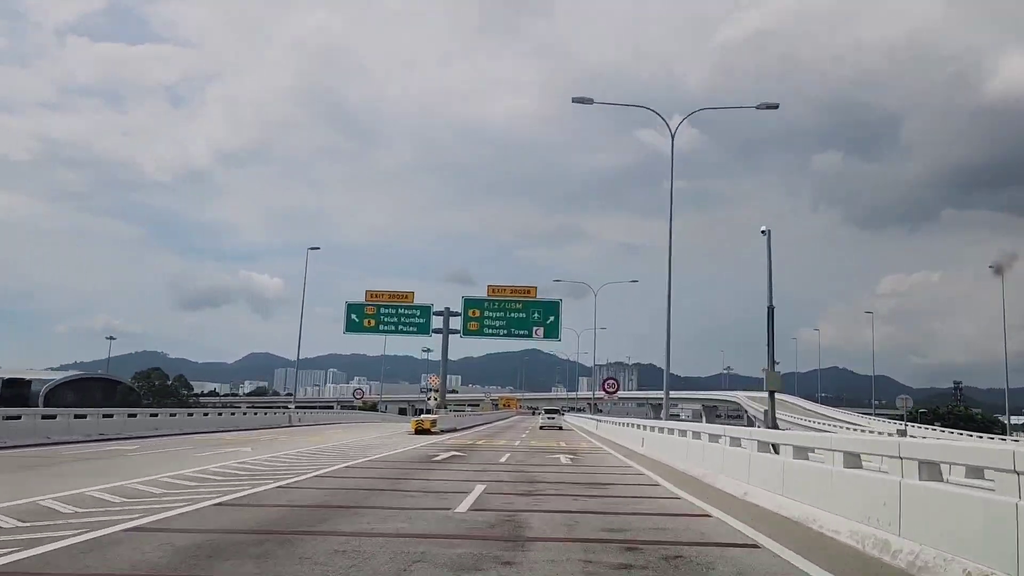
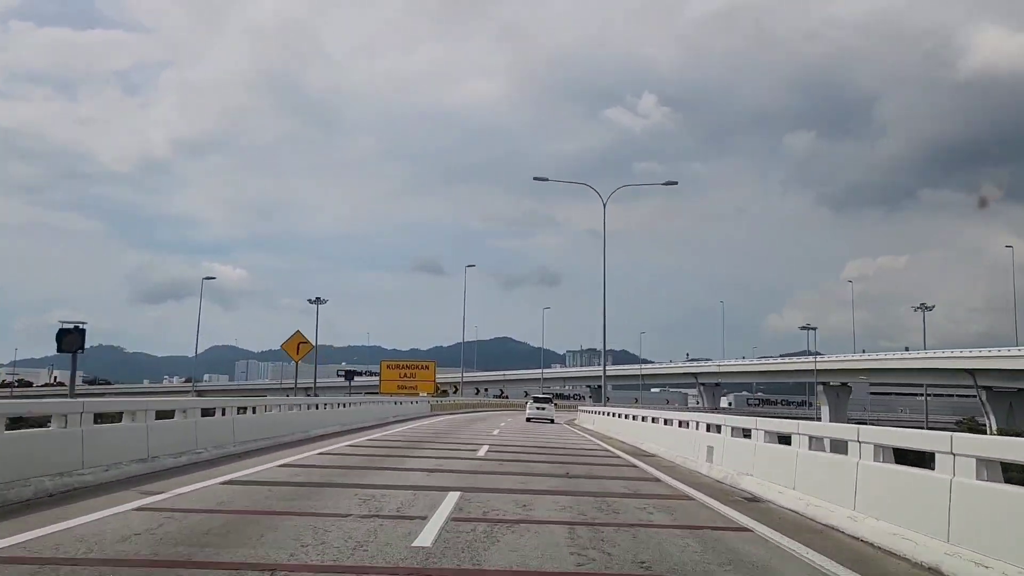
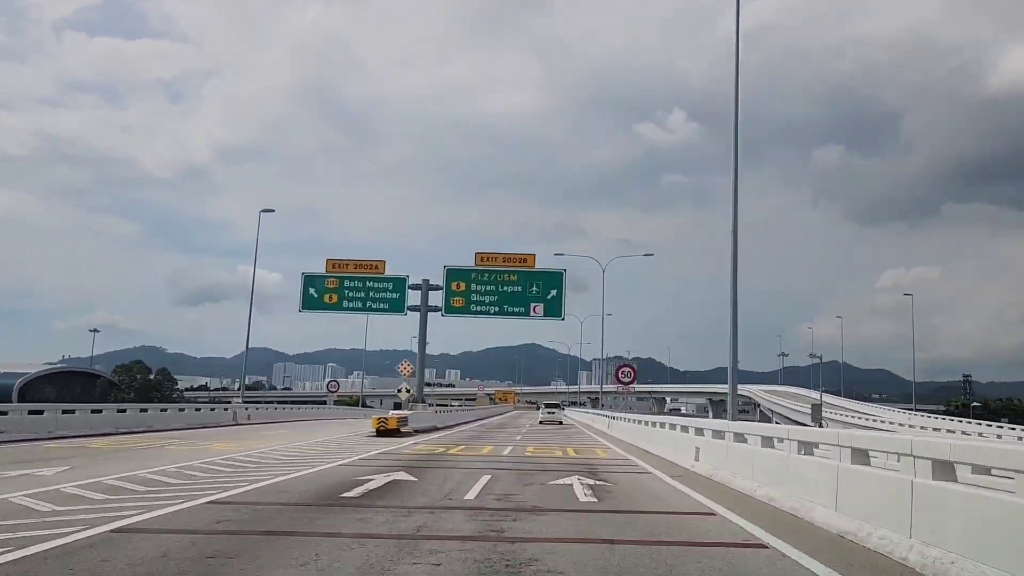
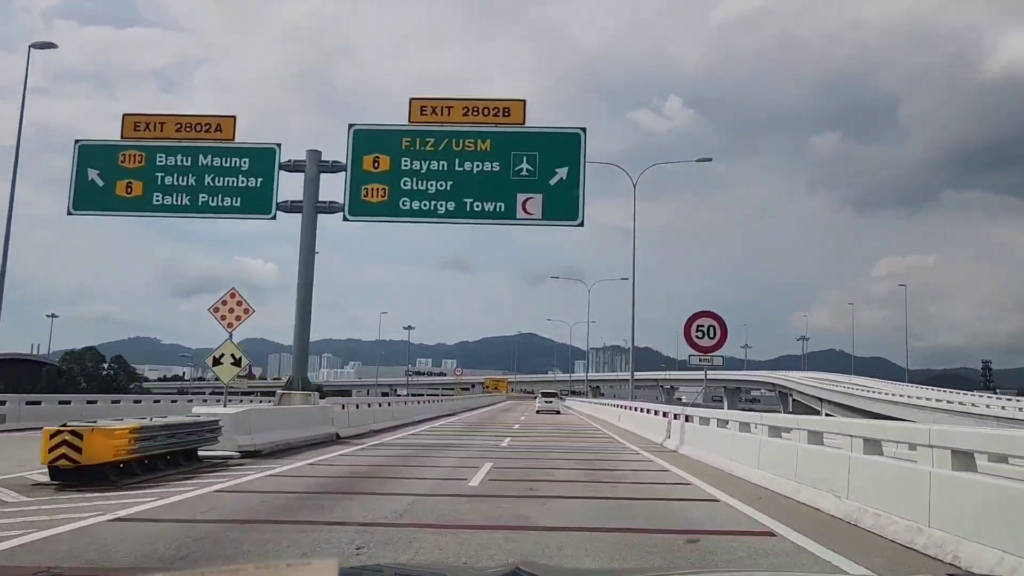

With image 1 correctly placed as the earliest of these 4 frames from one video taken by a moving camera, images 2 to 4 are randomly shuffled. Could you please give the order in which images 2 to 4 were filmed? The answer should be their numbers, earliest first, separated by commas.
3, 4, 2
